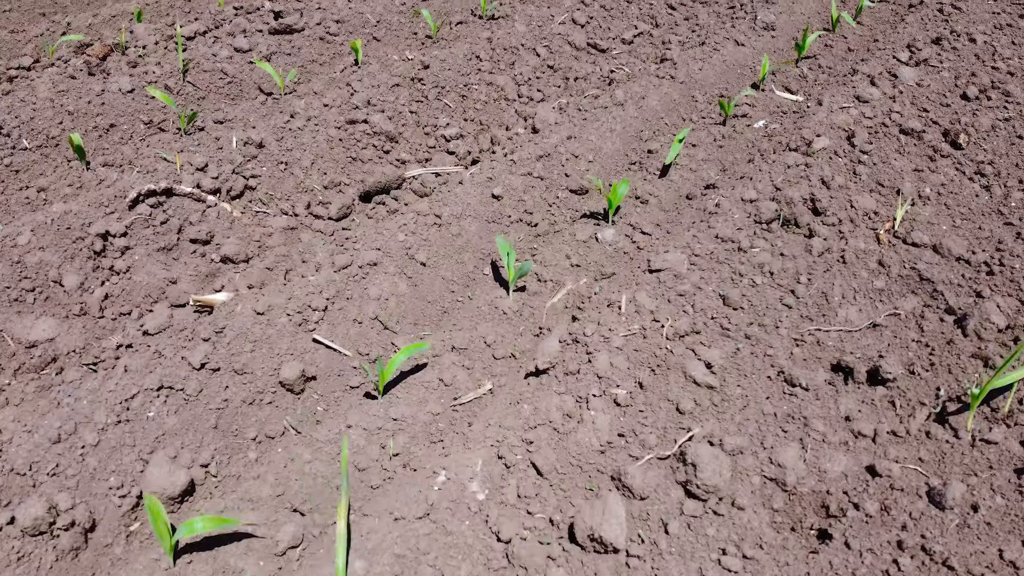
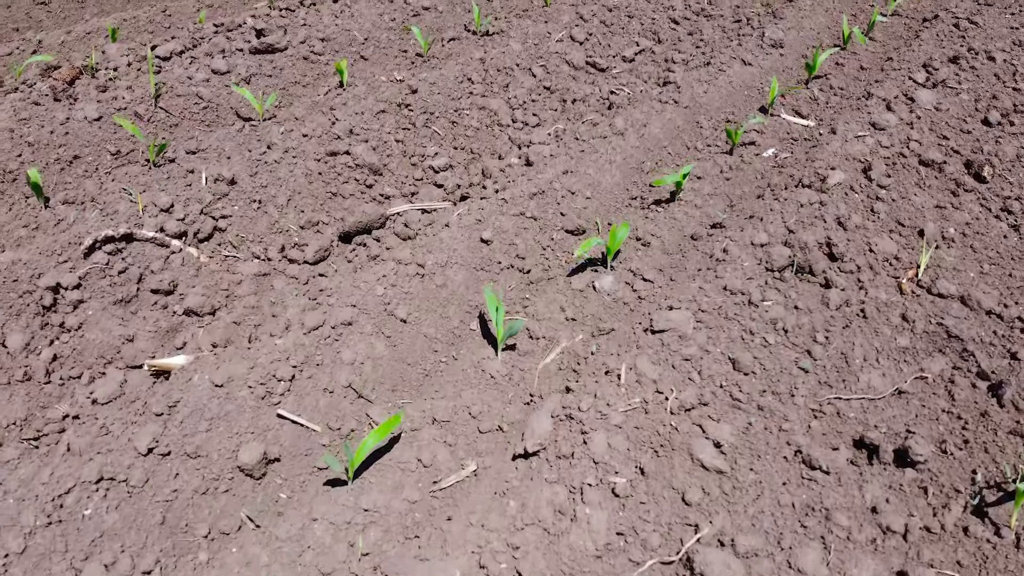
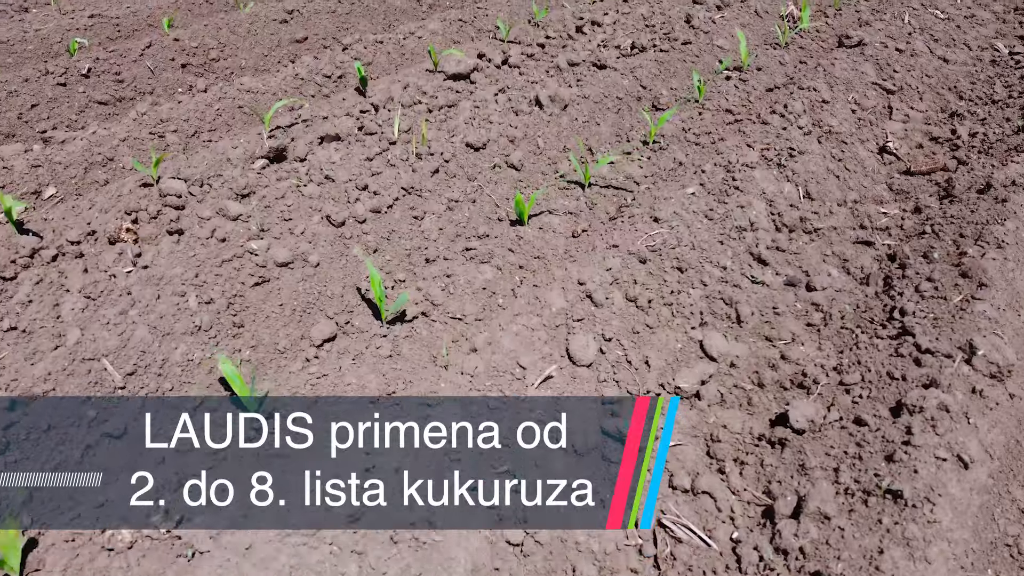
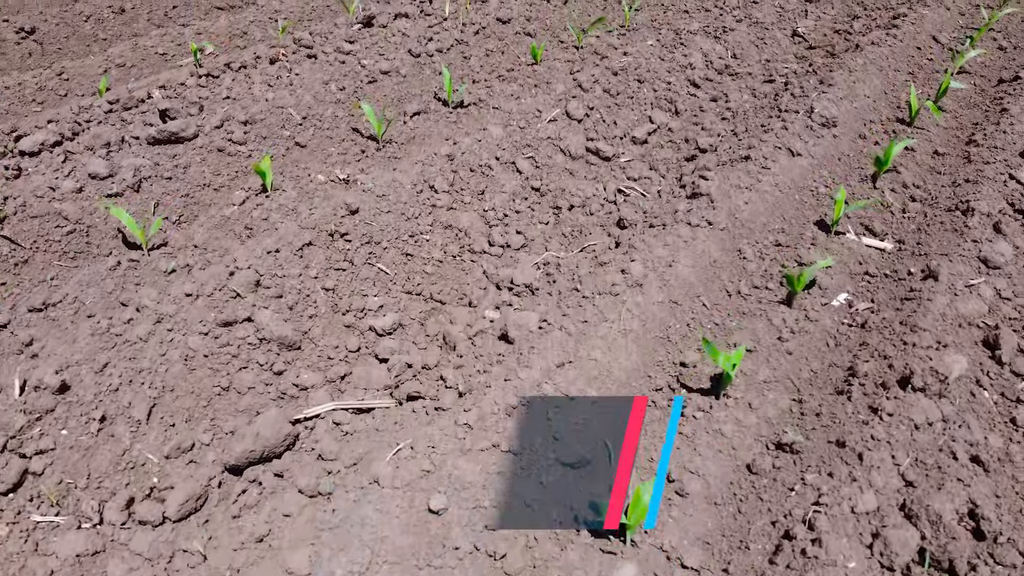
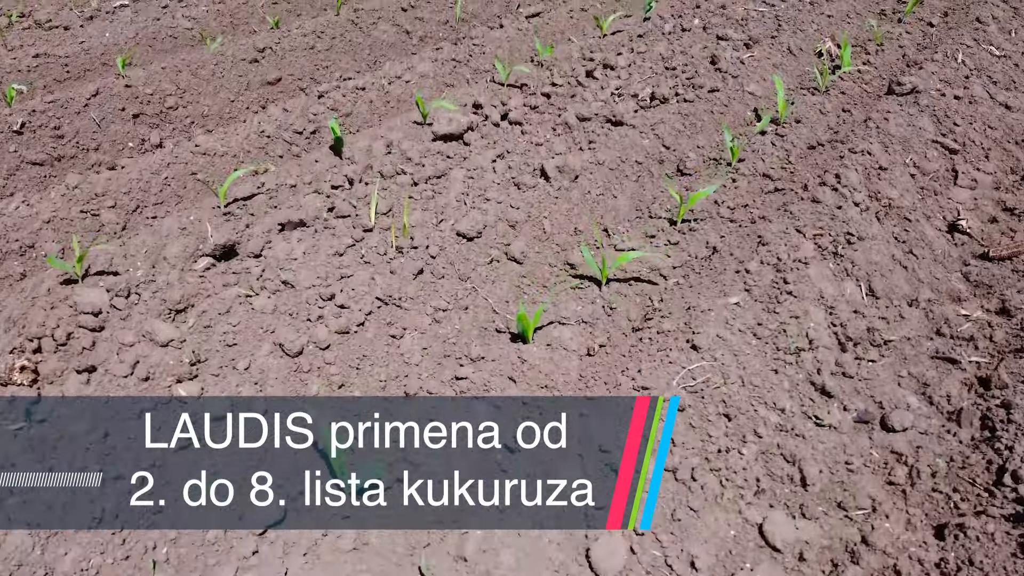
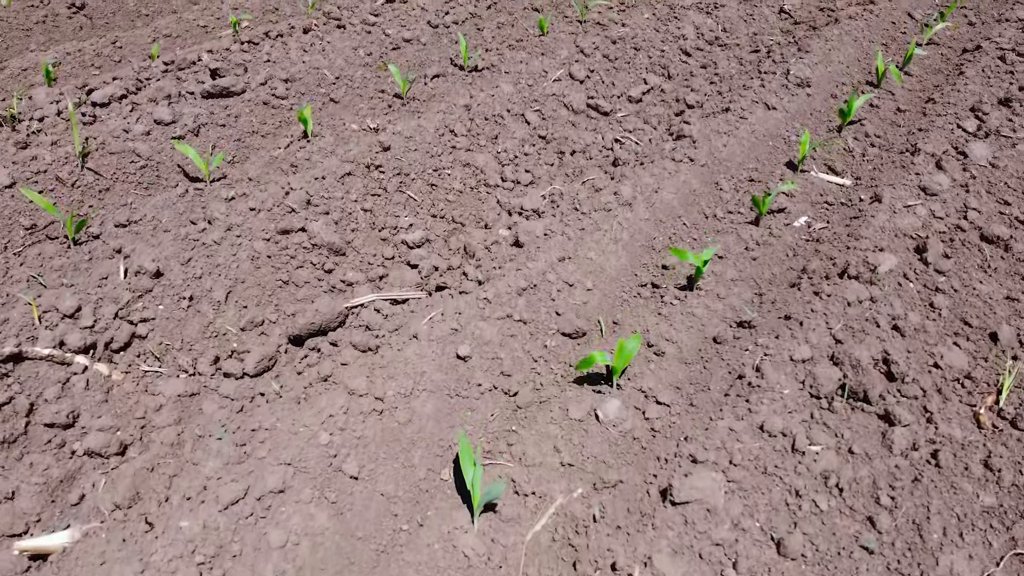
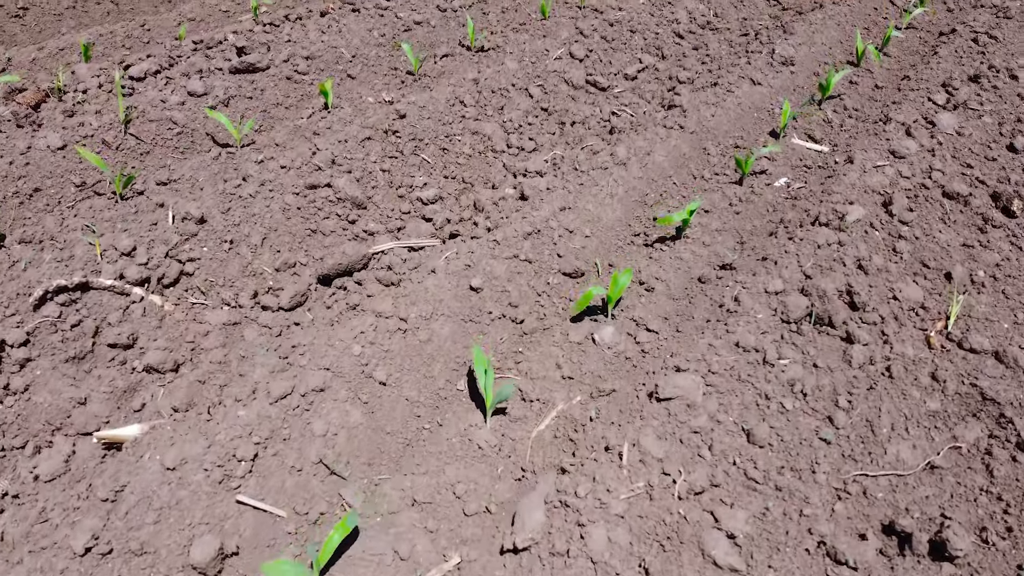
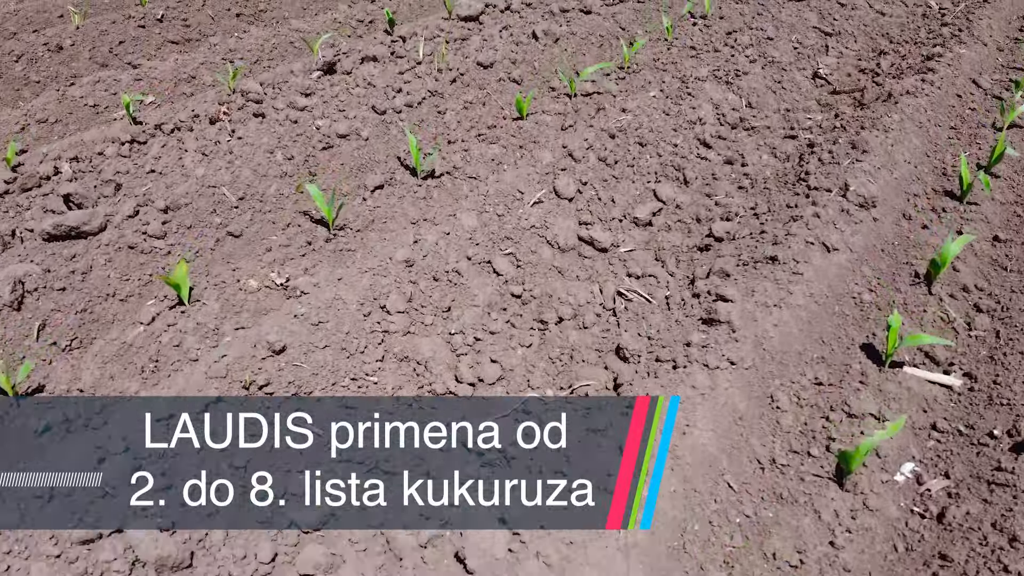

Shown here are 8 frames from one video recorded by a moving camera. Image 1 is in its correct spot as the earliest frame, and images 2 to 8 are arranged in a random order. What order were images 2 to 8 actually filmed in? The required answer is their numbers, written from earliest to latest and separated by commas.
2, 7, 6, 4, 8, 3, 5
